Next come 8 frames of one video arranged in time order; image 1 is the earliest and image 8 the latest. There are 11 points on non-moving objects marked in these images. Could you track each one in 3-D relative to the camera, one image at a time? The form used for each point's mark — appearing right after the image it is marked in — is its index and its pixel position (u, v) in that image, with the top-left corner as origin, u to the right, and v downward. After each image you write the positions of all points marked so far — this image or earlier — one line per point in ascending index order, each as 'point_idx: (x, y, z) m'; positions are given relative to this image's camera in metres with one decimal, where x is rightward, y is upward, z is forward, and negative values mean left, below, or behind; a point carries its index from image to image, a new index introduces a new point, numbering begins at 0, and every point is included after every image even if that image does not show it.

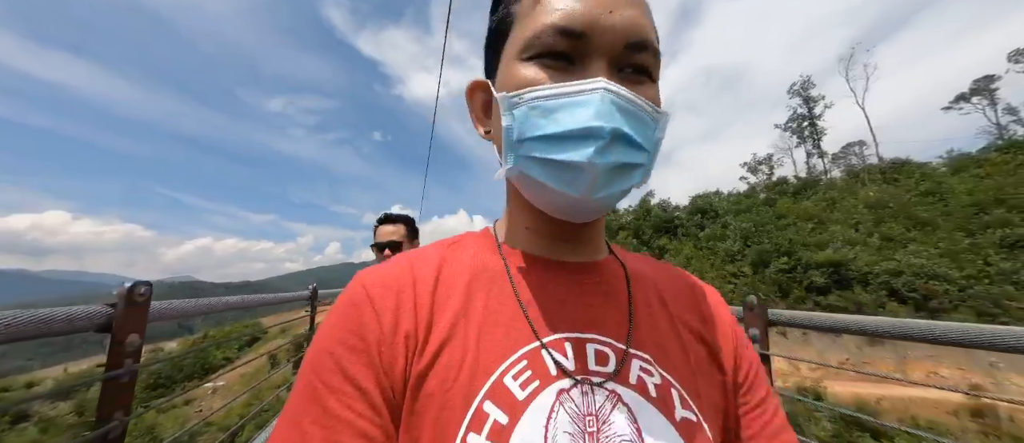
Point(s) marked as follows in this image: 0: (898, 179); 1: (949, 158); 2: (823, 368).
0: (+22.8, +2.5, +17.4) m
1: (+26.3, +3.7, +17.7) m
2: (+8.4, -4.0, +7.8) m
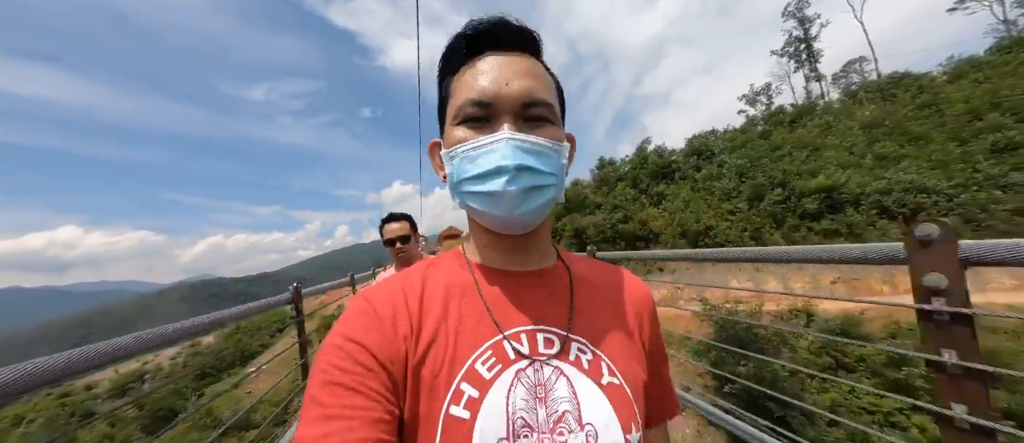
0: (+22.2, +7.3, +16.9) m
1: (+25.5, +9.1, +17.0) m
2: (+8.7, -2.0, +8.3) m
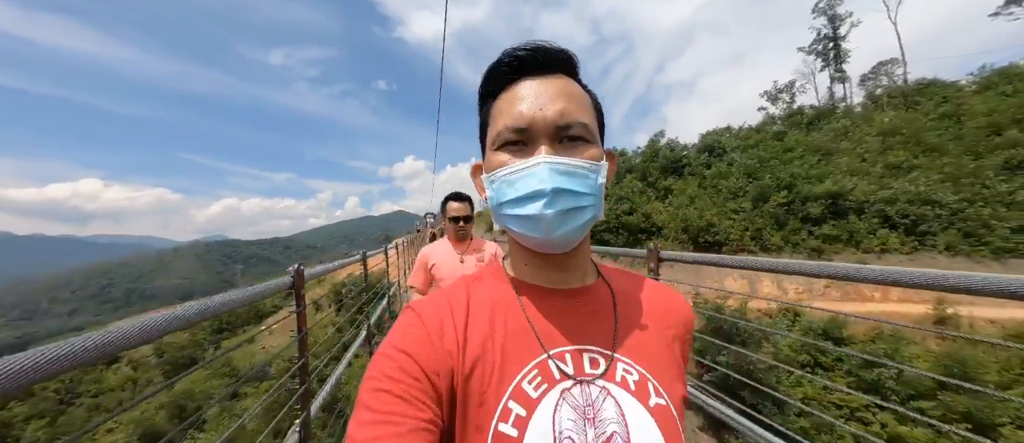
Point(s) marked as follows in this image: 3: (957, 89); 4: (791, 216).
0: (+23.0, +6.8, +16.4) m
1: (+26.4, +8.3, +16.3) m
2: (+8.8, -2.1, +8.6) m
3: (+24.3, +7.3, +16.0) m
4: (+10.9, +0.2, +11.7) m
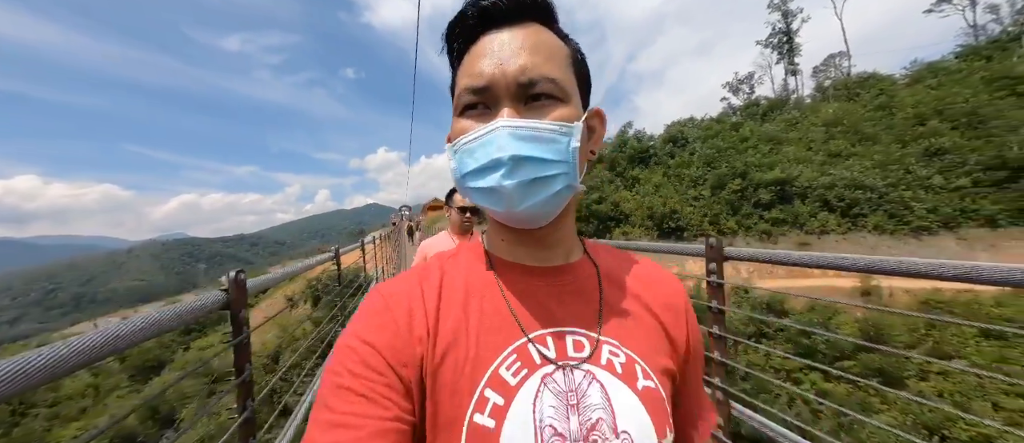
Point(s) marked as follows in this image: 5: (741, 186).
0: (+21.6, +7.9, +17.7) m
1: (+24.9, +9.5, +17.8) m
2: (+8.1, -1.6, +9.3) m
3: (+22.8, +8.4, +17.4) m
4: (+10.0, +0.8, +12.5) m
5: (+10.0, +1.5, +12.8) m
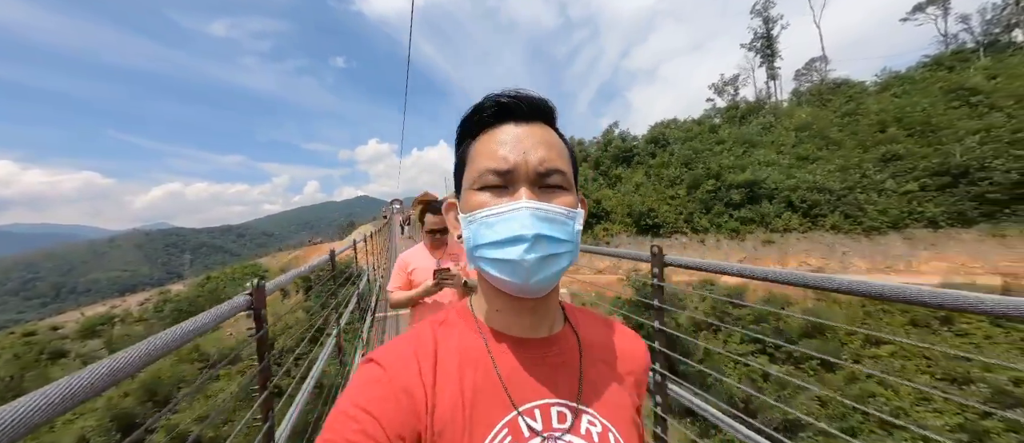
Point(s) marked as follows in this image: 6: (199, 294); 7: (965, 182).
0: (+21.0, +8.1, +18.4) m
1: (+24.4, +9.6, +18.5) m
2: (+7.6, -1.5, +9.9) m
3: (+22.3, +8.6, +18.1) m
4: (+9.5, +1.0, +13.1) m
5: (+9.6, +1.7, +13.4) m
6: (-16.3, -3.7, +15.3) m
7: (+16.2, +1.5, +10.4) m
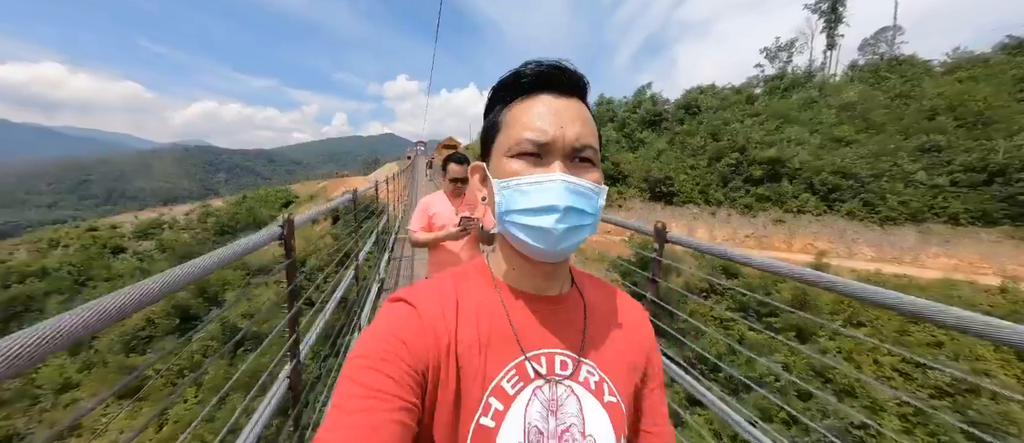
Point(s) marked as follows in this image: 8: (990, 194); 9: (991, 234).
0: (+22.8, +8.5, +16.6) m
1: (+26.3, +9.6, +16.4) m
2: (+8.1, -0.7, +10.1) m
3: (+24.1, +8.8, +16.2) m
4: (+10.3, +2.0, +12.8) m
5: (+10.5, +2.8, +13.0) m
6: (-15.7, +0.5, +16.5) m
7: (+16.9, +1.3, +9.9) m
8: (+16.4, +0.9, +9.8) m
9: (+15.6, -0.5, +9.3) m
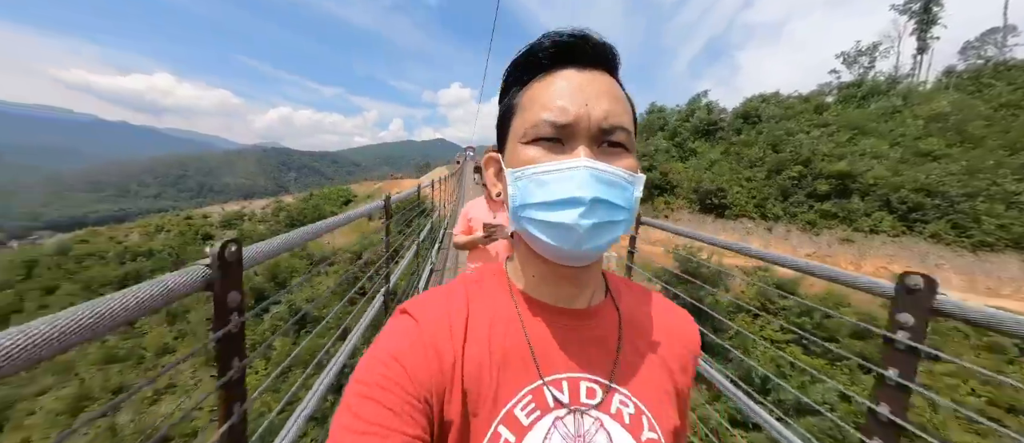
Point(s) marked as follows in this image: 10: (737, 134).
0: (+25.1, +7.3, +14.3) m
1: (+28.6, +8.3, +13.8) m
2: (+9.4, -1.2, +9.5) m
3: (+26.4, +7.6, +13.8) m
4: (+12.1, +1.4, +11.9) m
5: (+12.3, +2.1, +12.1) m
6: (-13.4, +1.0, +18.3) m
7: (+18.3, +0.4, +8.3) m
8: (+17.7, 0.0, +8.2) m
9: (+16.8, -1.3, +7.8) m
10: (+12.5, +5.0, +15.7) m
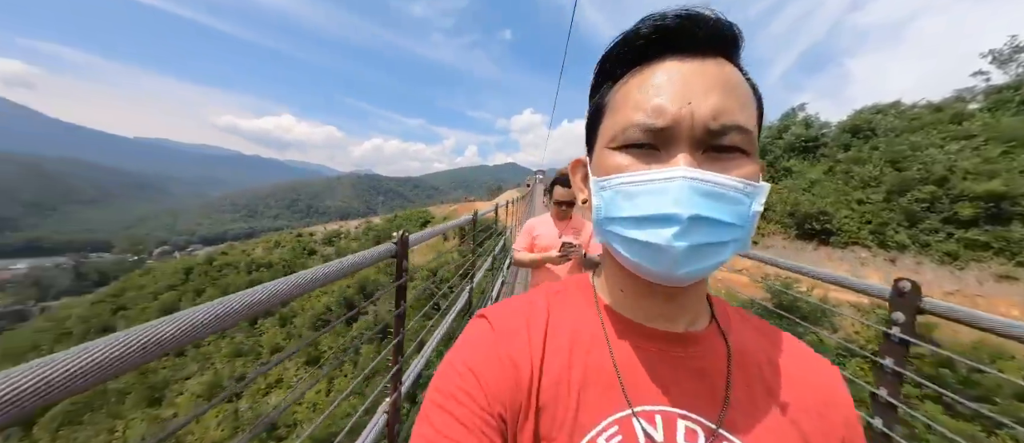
0: (+28.0, +6.0, +10.0) m
1: (+31.3, +7.0, +8.8) m
2: (+11.5, -2.0, +7.8) m
3: (+29.1, +6.3, +9.3) m
4: (+14.6, +0.4, +9.8) m
5: (+14.9, +1.1, +10.0) m
6: (-9.1, -0.3, +21.1) m
7: (+19.9, -0.4, +5.0) m
8: (+19.4, -0.8, +5.0) m
9: (+18.4, -2.0, +4.7) m
10: (+15.8, +3.7, +13.6) m
